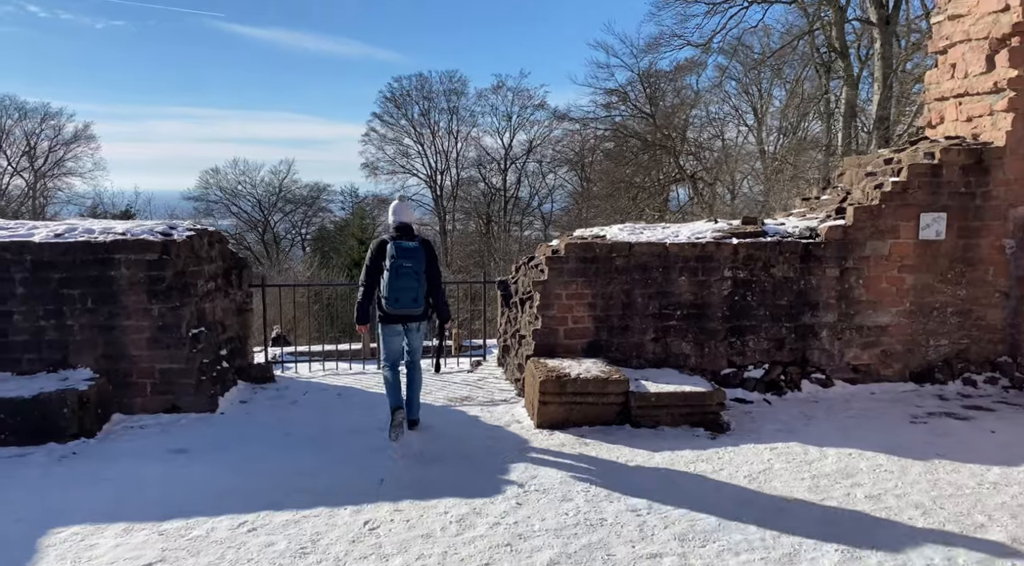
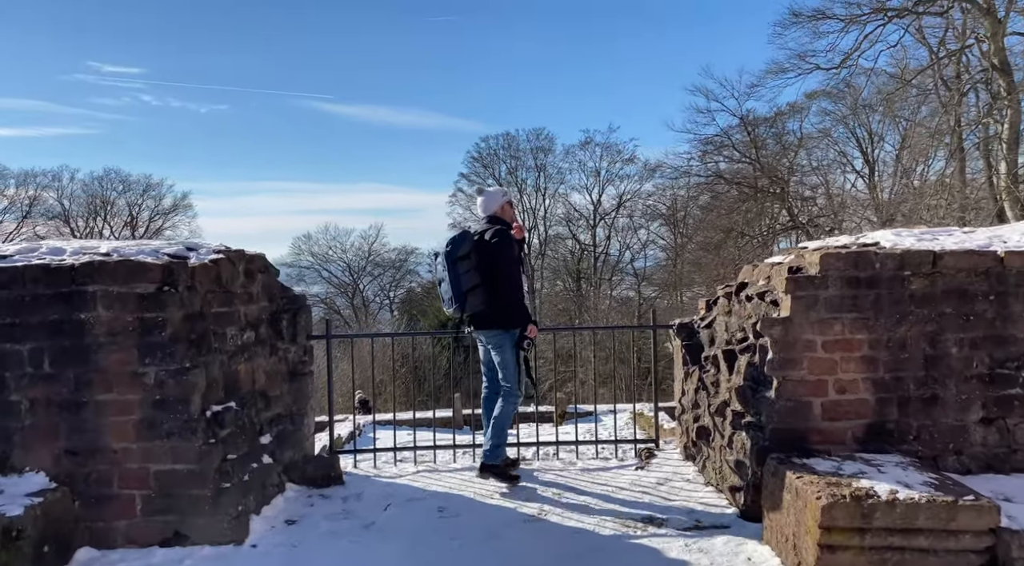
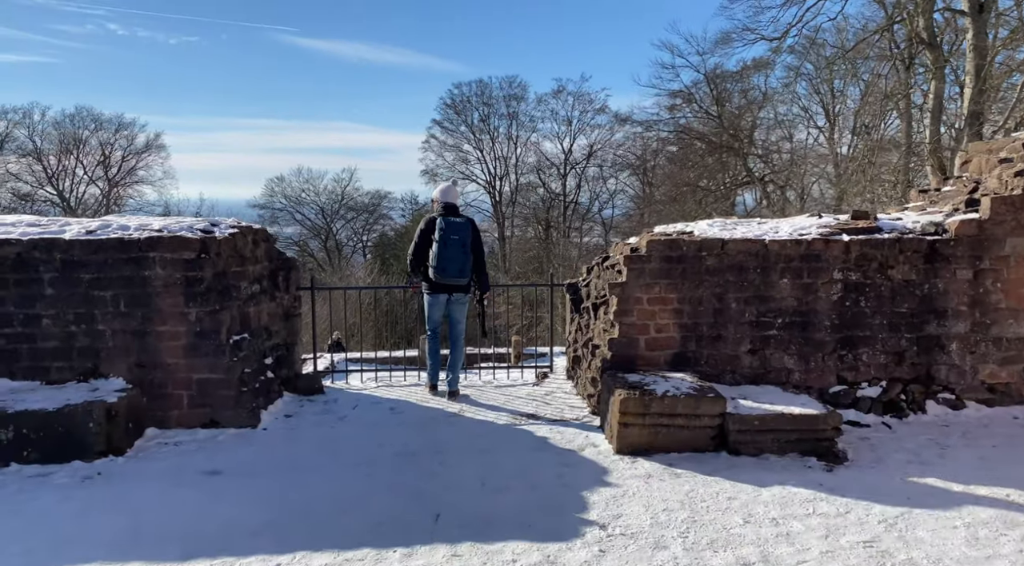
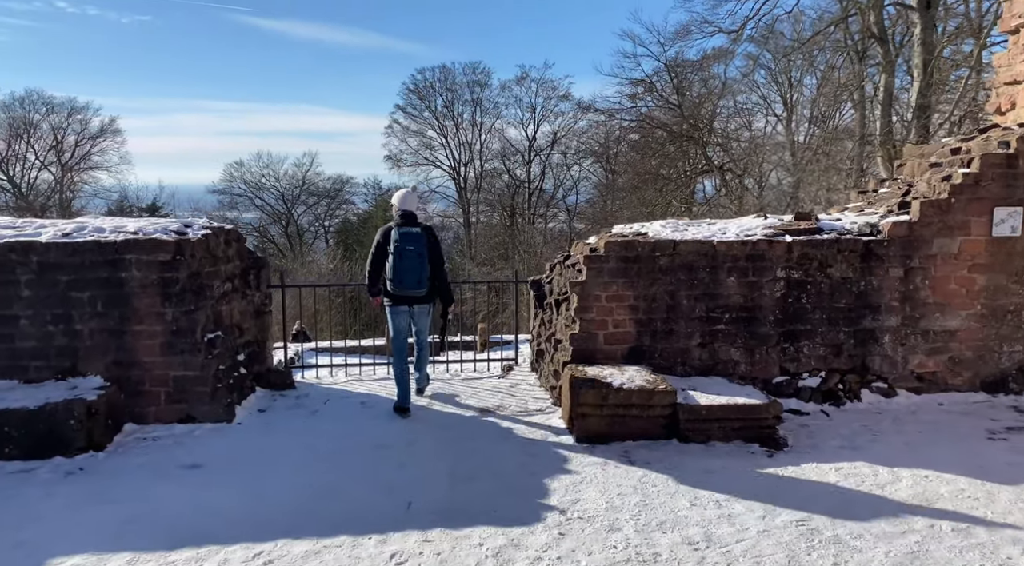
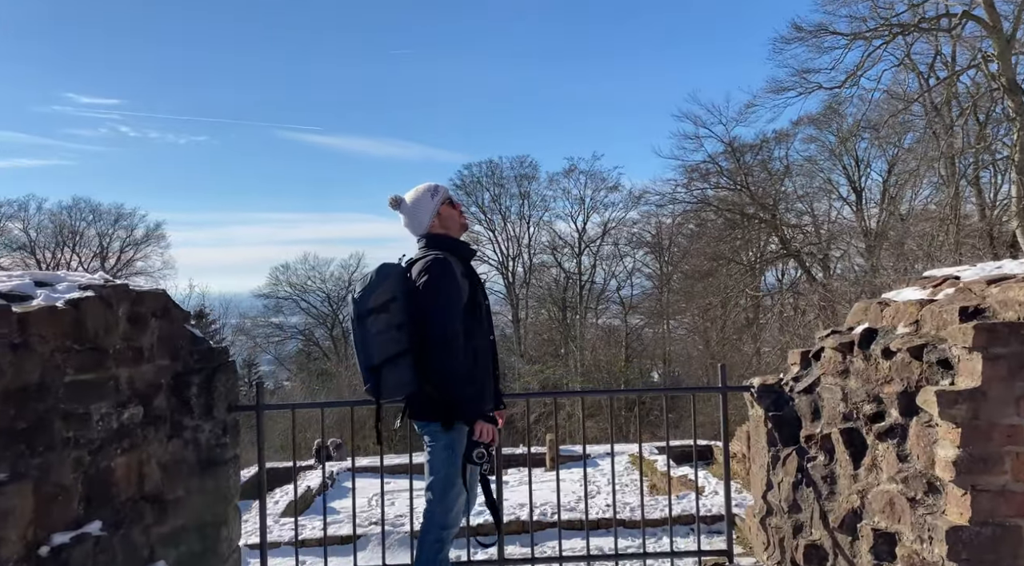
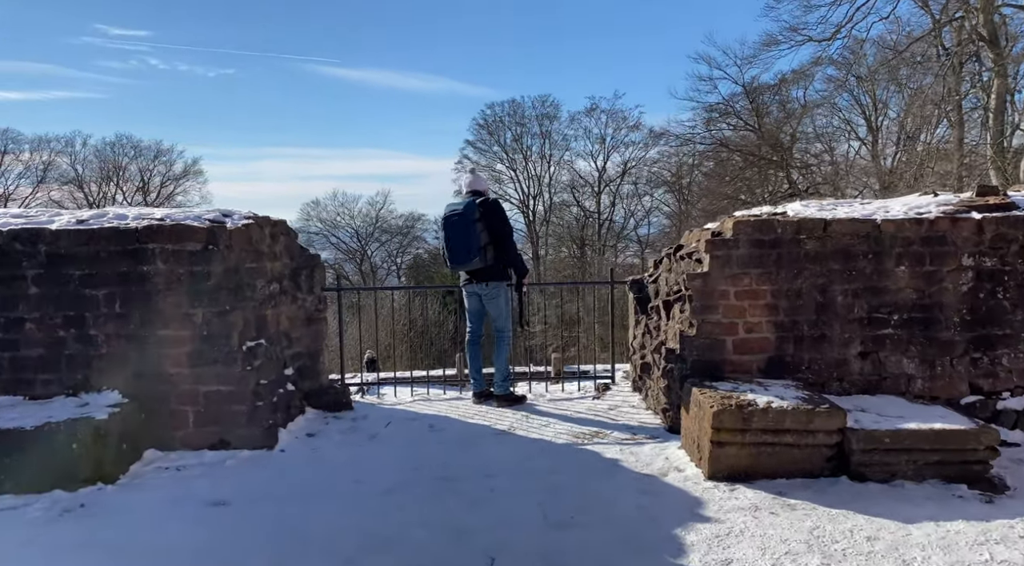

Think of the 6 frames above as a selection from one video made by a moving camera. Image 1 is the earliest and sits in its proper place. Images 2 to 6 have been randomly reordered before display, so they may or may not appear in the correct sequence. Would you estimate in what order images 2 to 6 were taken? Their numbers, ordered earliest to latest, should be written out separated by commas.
4, 3, 6, 2, 5
